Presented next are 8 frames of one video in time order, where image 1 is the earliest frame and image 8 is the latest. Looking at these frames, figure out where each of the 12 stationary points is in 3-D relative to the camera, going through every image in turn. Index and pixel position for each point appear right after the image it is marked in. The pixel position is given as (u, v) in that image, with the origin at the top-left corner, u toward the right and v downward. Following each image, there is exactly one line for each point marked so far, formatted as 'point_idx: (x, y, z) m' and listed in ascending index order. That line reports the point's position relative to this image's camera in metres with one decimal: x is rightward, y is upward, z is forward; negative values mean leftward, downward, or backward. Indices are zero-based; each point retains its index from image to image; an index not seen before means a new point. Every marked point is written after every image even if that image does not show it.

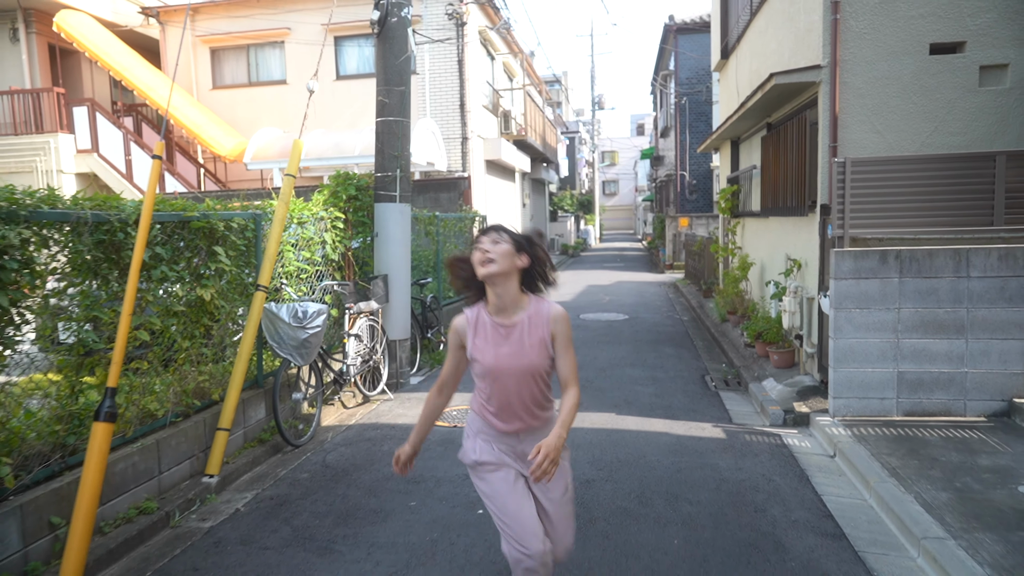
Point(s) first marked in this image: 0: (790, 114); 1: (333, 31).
0: (+2.4, +1.5, +7.1) m
1: (-3.3, +4.8, +15.7) m
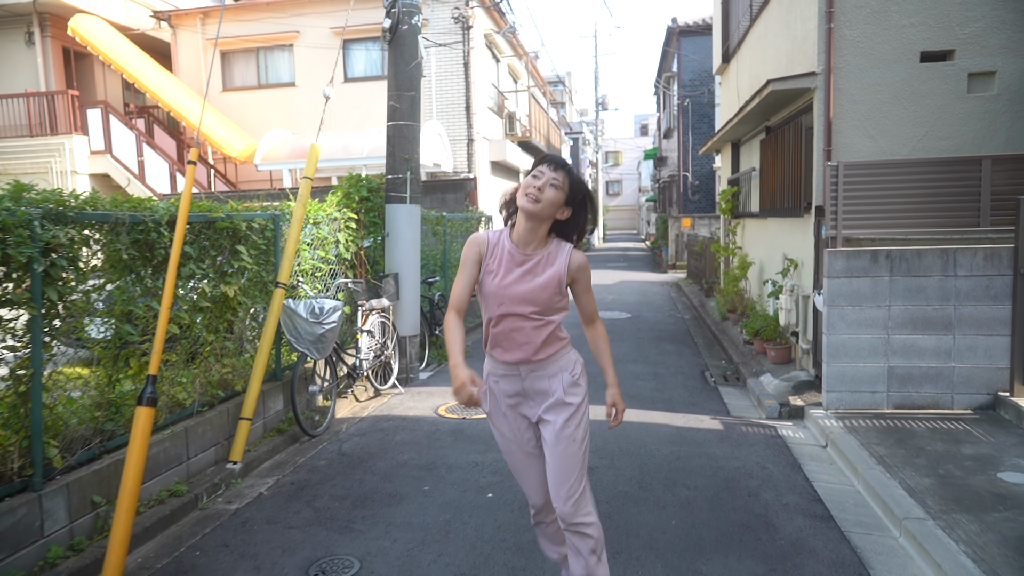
0: (+2.4, +1.5, +7.4) m
1: (-3.2, +4.8, +16.0) m
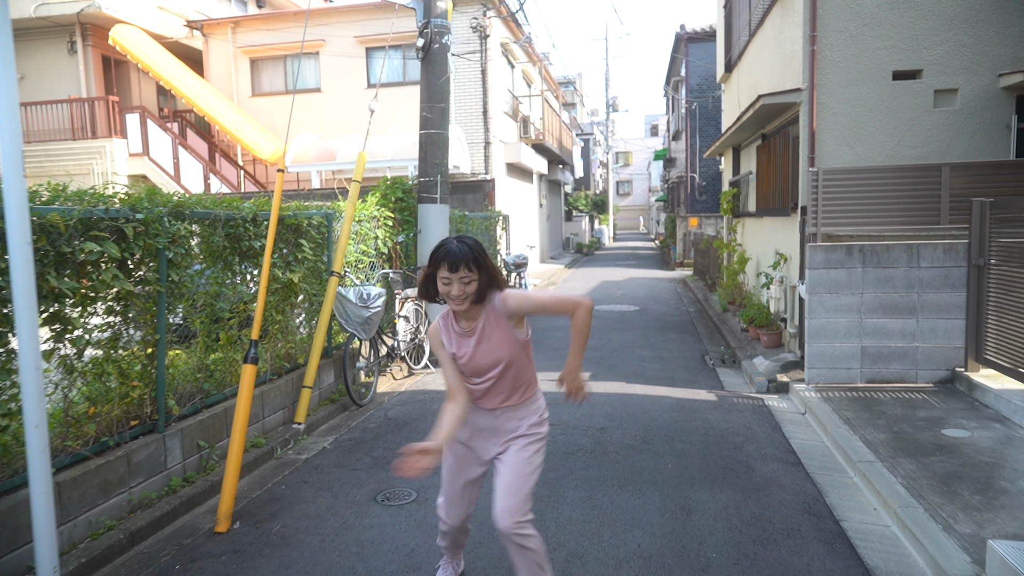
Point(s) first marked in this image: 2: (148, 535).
0: (+2.6, +1.6, +8.2) m
1: (-2.9, +4.9, +16.9) m
2: (-1.7, -1.1, +3.8) m
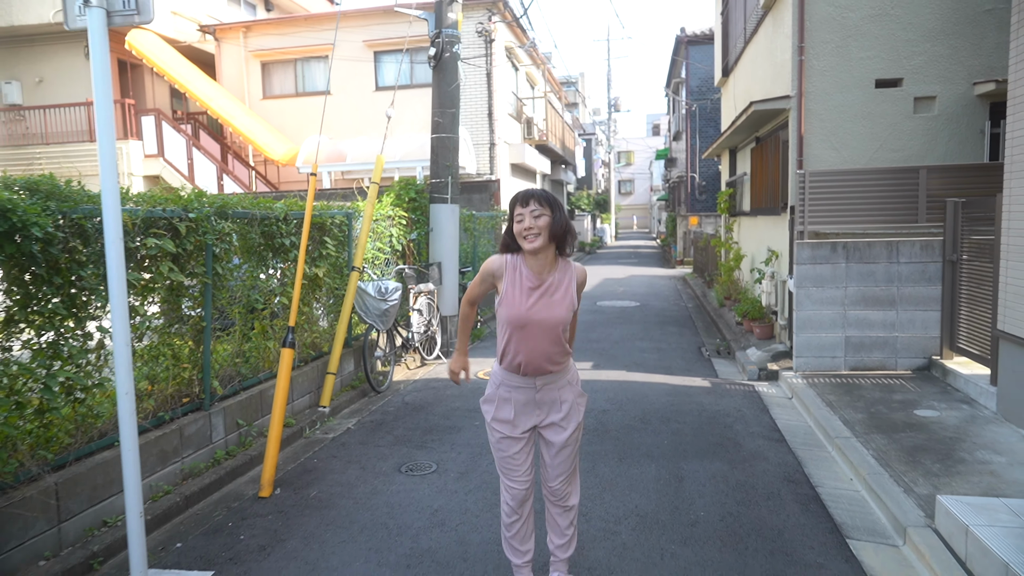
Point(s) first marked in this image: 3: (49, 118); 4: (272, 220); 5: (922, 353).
0: (+2.7, +1.6, +8.7) m
1: (-2.9, +5.0, +17.4) m
2: (-1.6, -1.1, +4.3) m
3: (-8.8, +3.2, +16.0) m
4: (-1.6, +0.4, +5.5) m
5: (+3.3, -0.5, +6.7) m
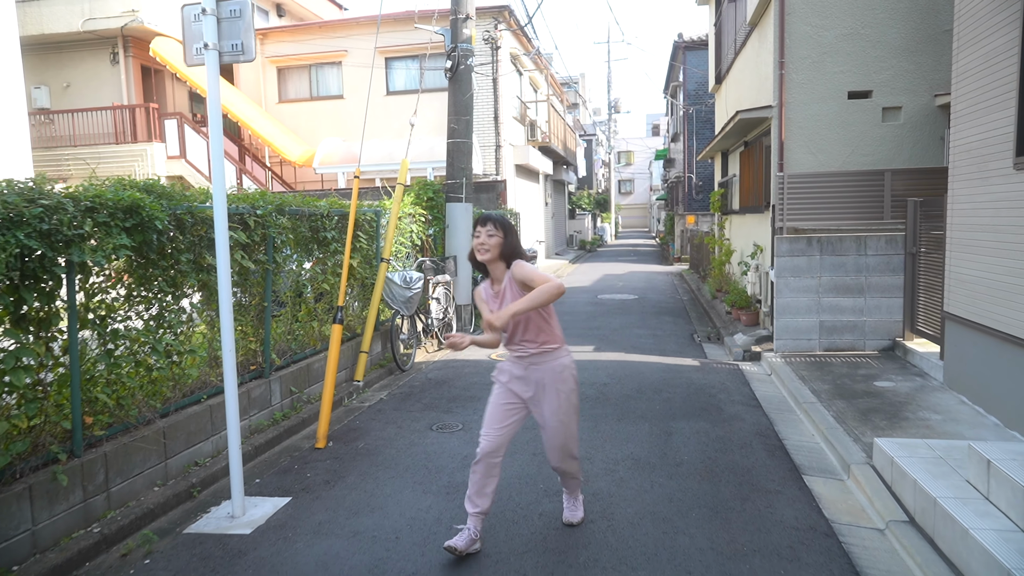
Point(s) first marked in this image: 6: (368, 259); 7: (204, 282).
0: (+2.8, +1.7, +9.5) m
1: (-2.8, +5.1, +18.2) m
2: (-1.5, -1.0, +5.2) m
3: (-8.7, +3.3, +16.9) m
4: (-1.5, +0.5, +6.4) m
5: (+3.4, -0.4, +7.5) m
6: (-1.3, +0.3, +7.7) m
7: (-1.7, 0.0, +4.8) m
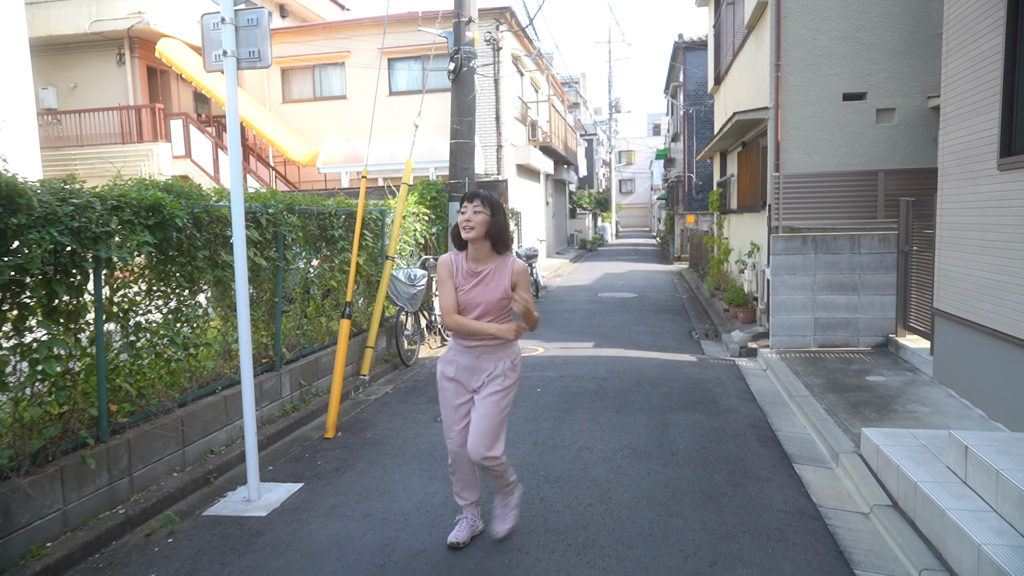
0: (+2.8, +1.7, +9.7) m
1: (-2.7, +5.1, +18.4) m
2: (-1.5, -1.0, +5.4) m
3: (-8.7, +3.4, +17.1) m
4: (-1.5, +0.6, +6.6) m
5: (+3.4, -0.4, +7.7) m
6: (-1.3, +0.3, +7.9) m
7: (-1.7, +0.1, +5.0) m
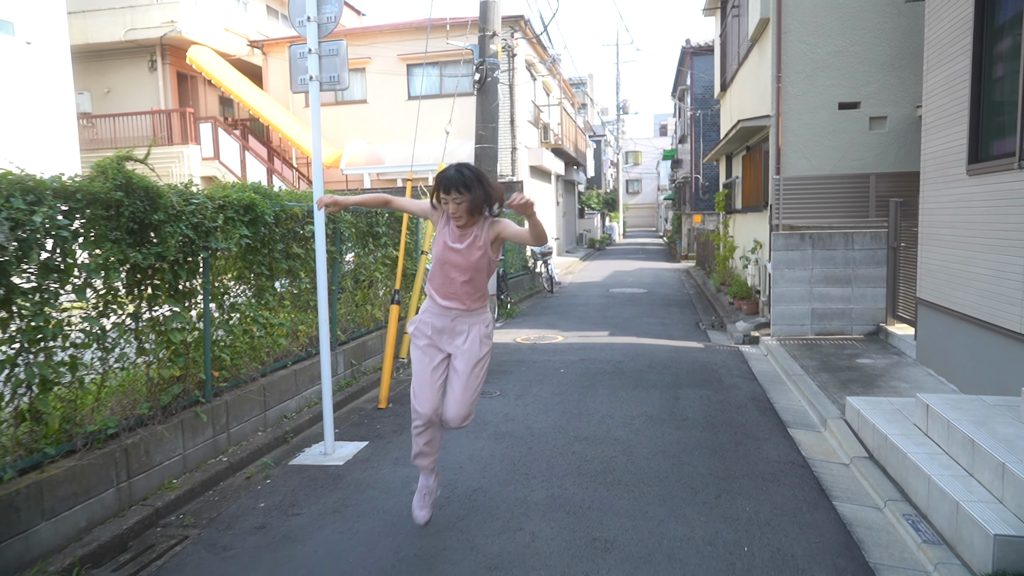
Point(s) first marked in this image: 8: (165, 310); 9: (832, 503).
0: (+3.0, +1.8, +10.5) m
1: (-2.4, +5.2, +19.2) m
2: (-1.3, -0.9, +6.1) m
3: (-8.4, +3.5, +17.9) m
4: (-1.2, +0.6, +7.4) m
5: (+3.6, -0.3, +8.5) m
6: (-1.1, +0.4, +8.6) m
7: (-1.5, +0.1, +5.7) m
8: (-1.8, -0.1, +4.3) m
9: (+1.5, -1.0, +4.0) m
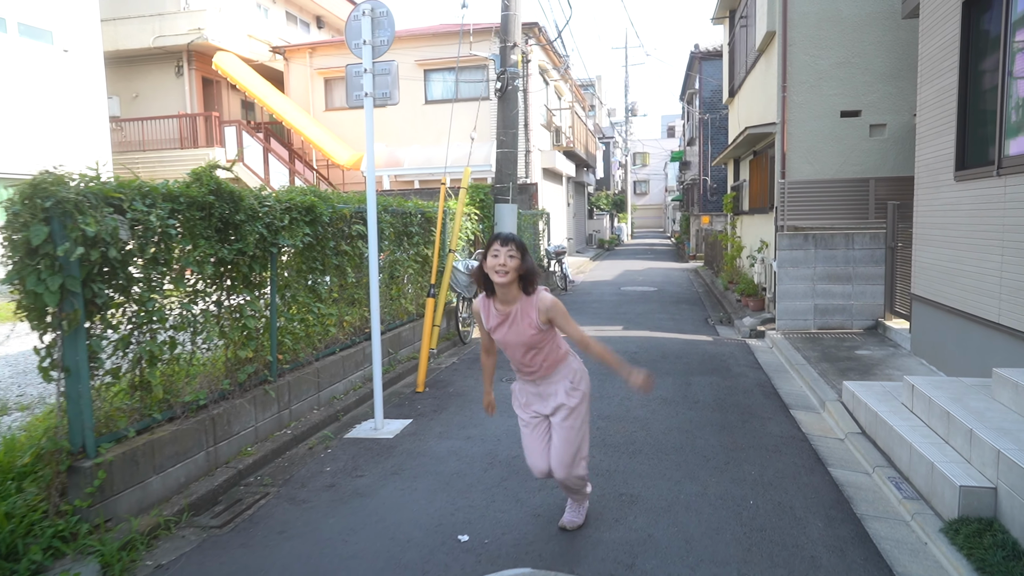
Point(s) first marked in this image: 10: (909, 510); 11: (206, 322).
0: (+3.3, +1.8, +11.0) m
1: (-2.1, +5.2, +19.8) m
2: (-1.1, -0.8, +6.7) m
3: (-8.0, +3.5, +18.5) m
4: (-1.0, +0.7, +7.9) m
5: (+3.8, -0.3, +9.0) m
6: (-0.8, +0.4, +9.2) m
7: (-1.3, +0.2, +6.3) m
8: (-1.6, -0.1, +4.9) m
9: (+1.7, -1.0, +4.6) m
10: (+1.8, -1.0, +3.8) m
11: (-1.6, -0.2, +4.5) m
